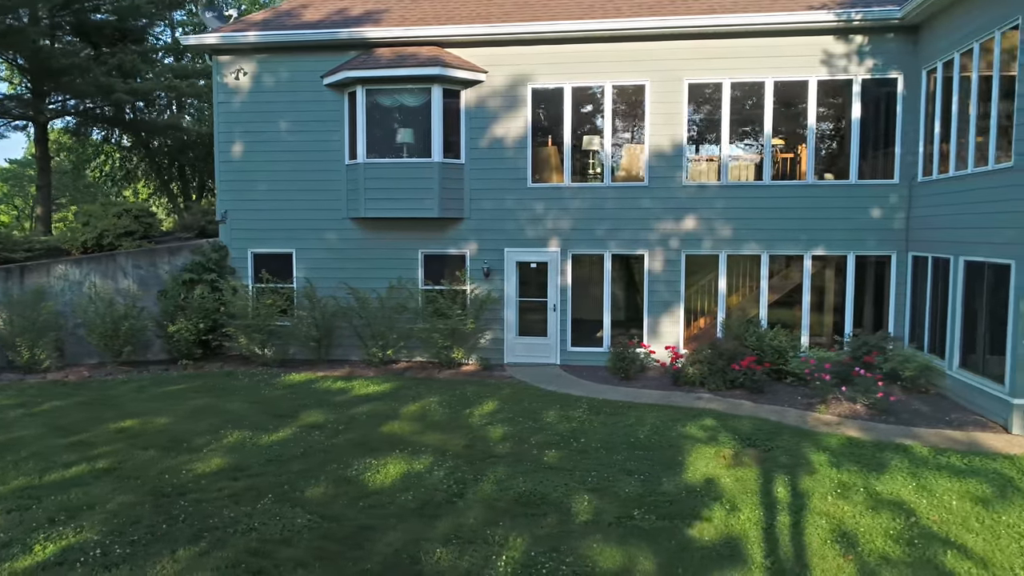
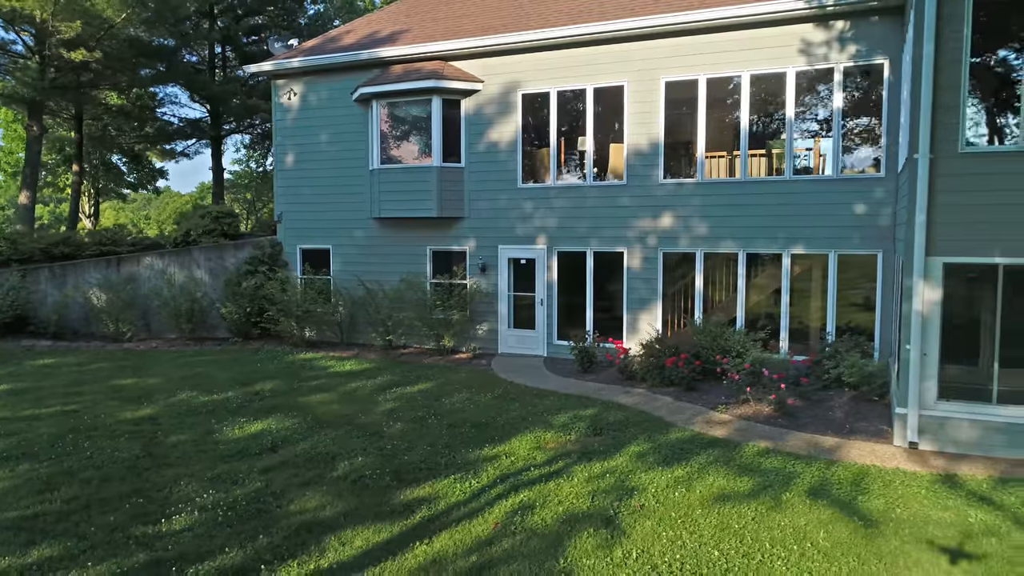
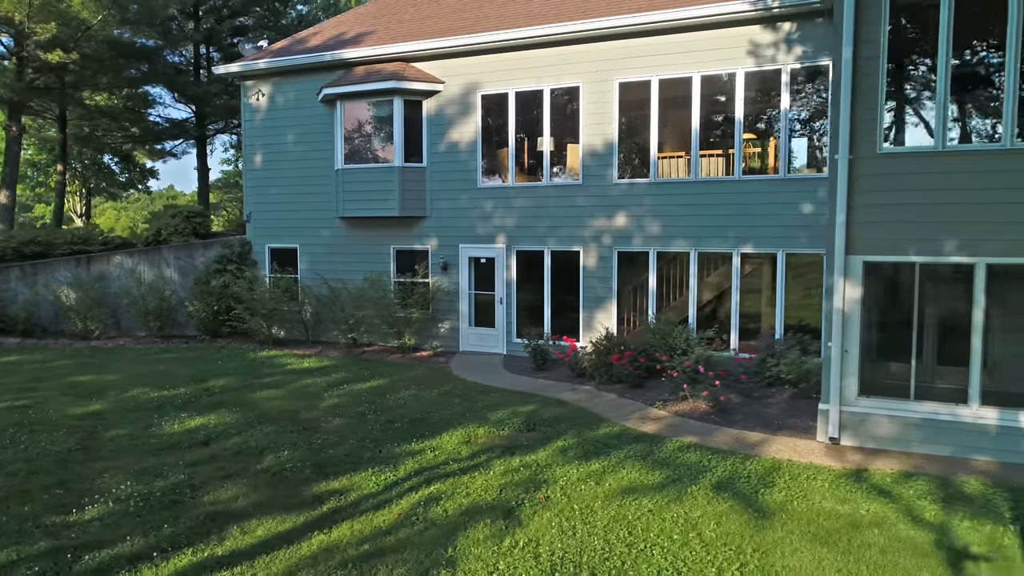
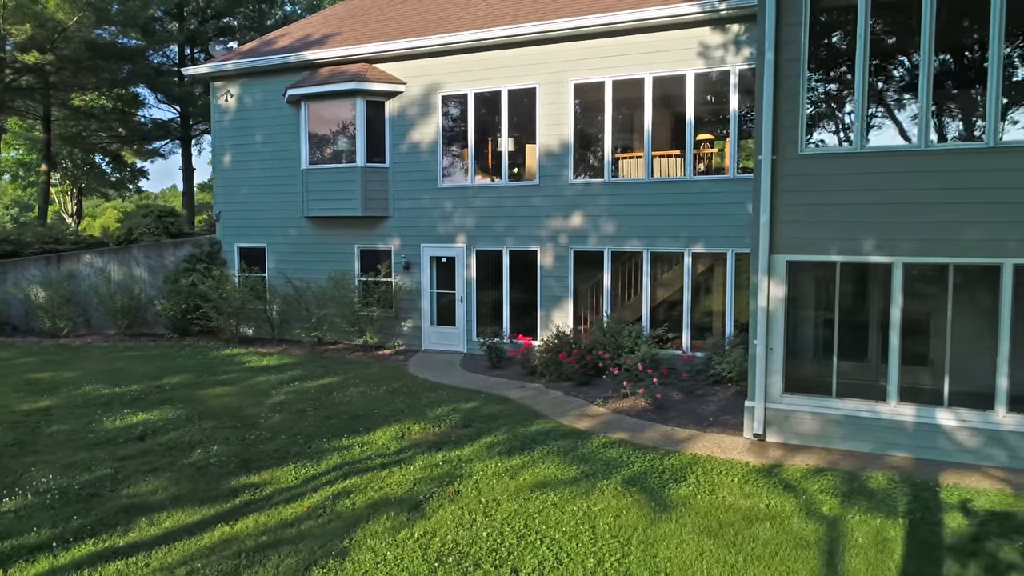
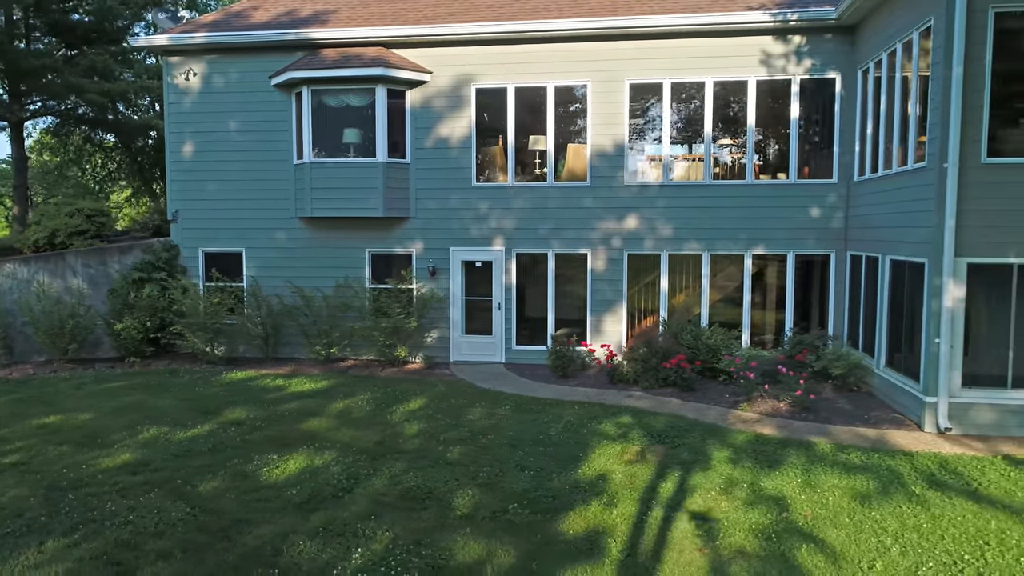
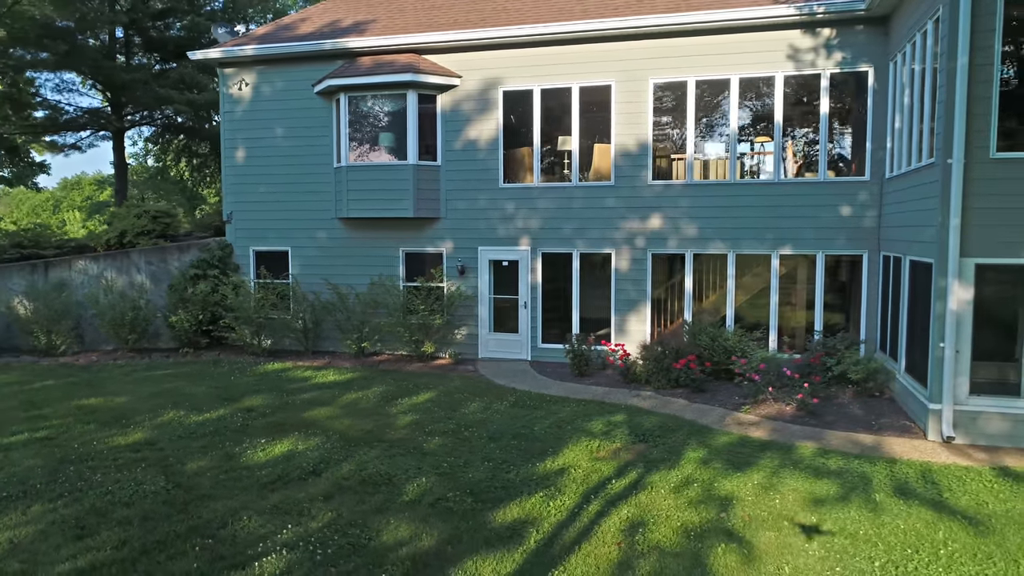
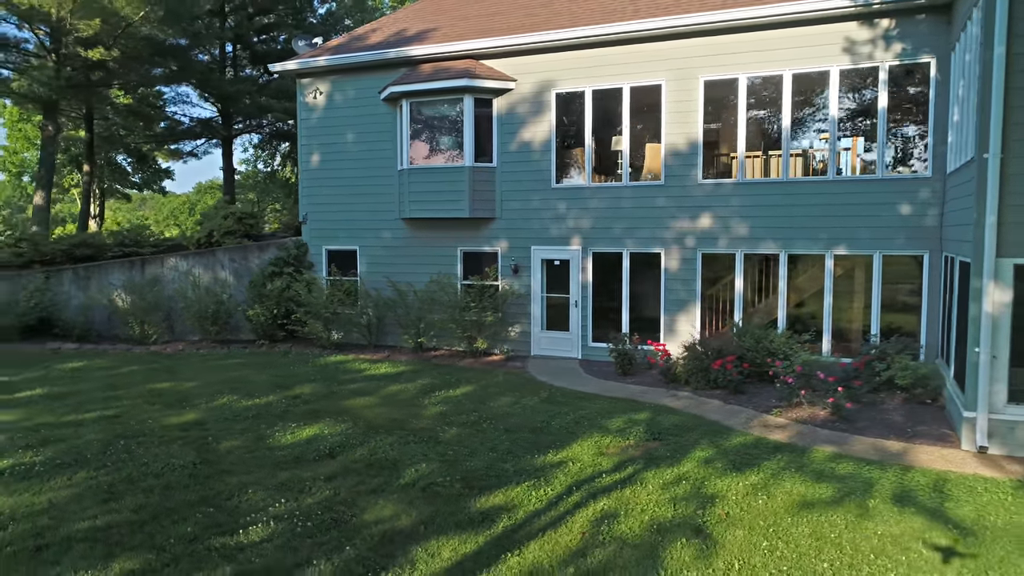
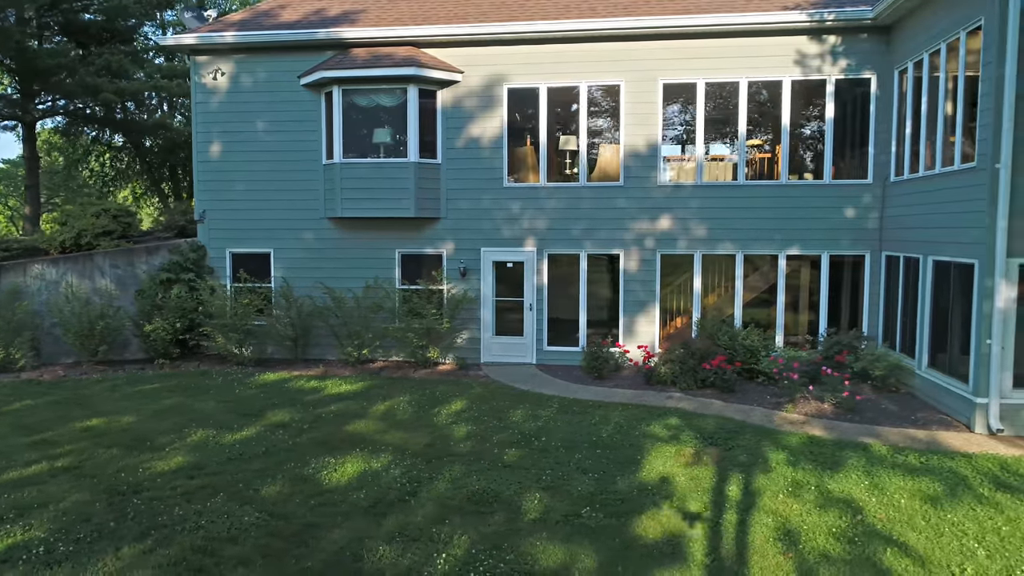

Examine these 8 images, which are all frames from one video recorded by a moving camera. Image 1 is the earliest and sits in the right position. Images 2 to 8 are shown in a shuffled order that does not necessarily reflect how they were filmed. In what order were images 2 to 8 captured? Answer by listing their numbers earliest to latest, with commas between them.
8, 5, 6, 7, 2, 3, 4
